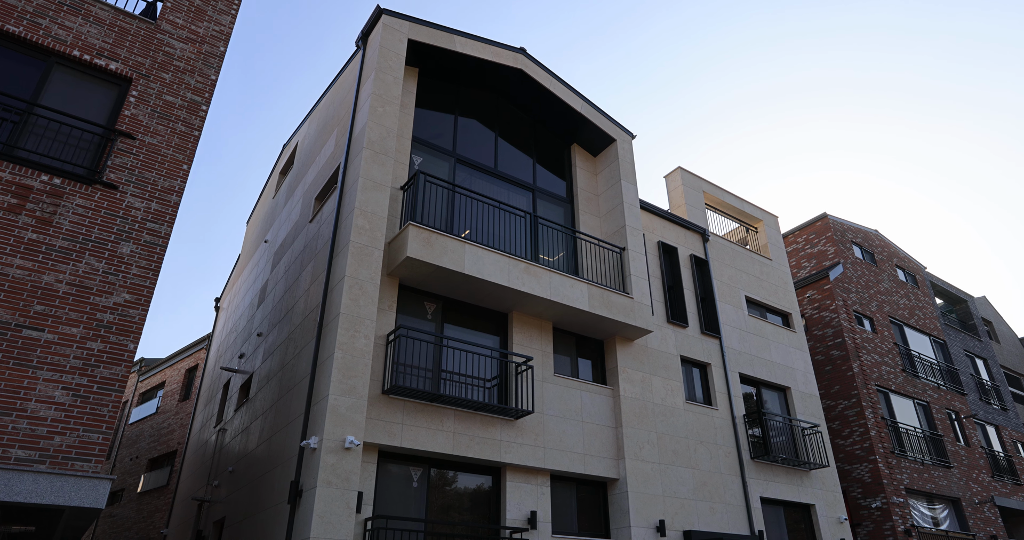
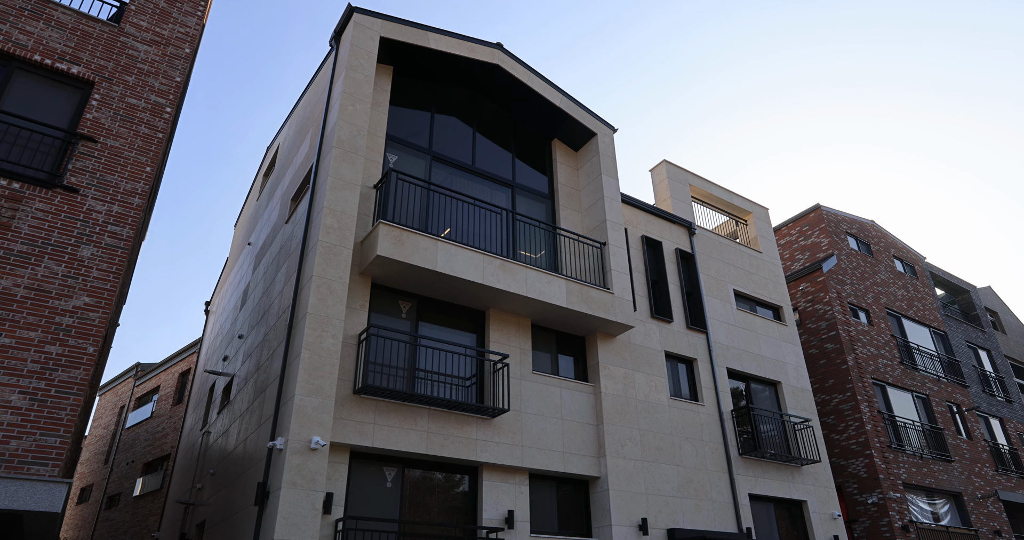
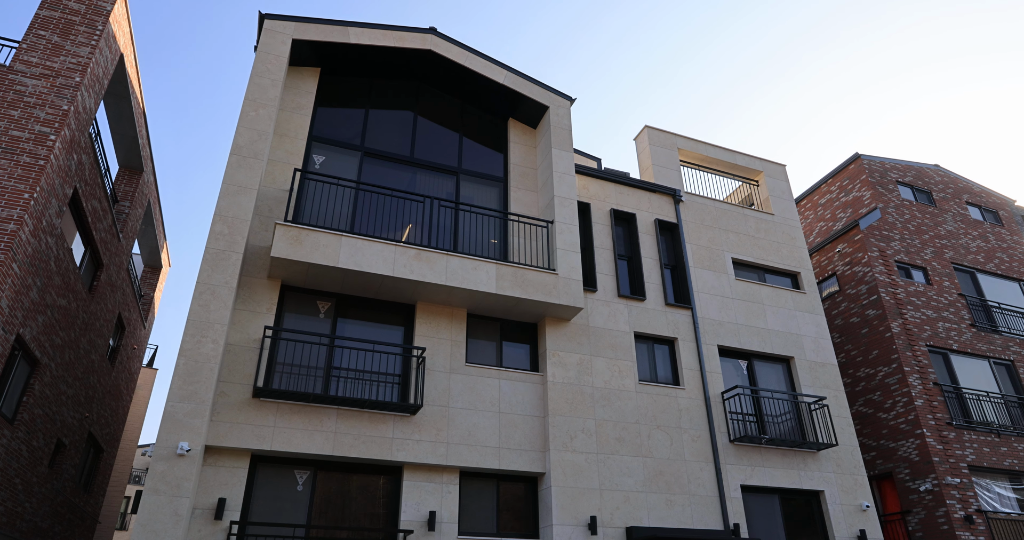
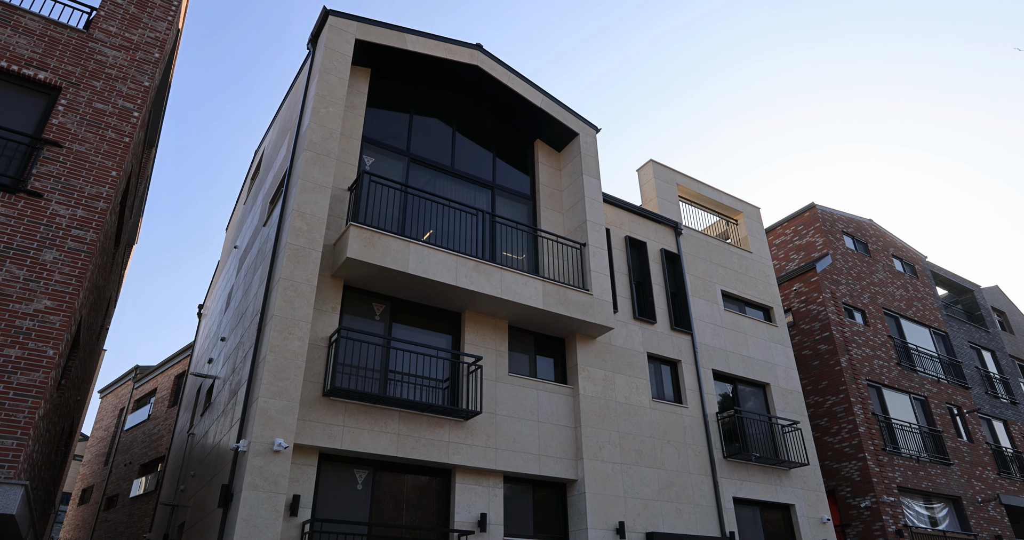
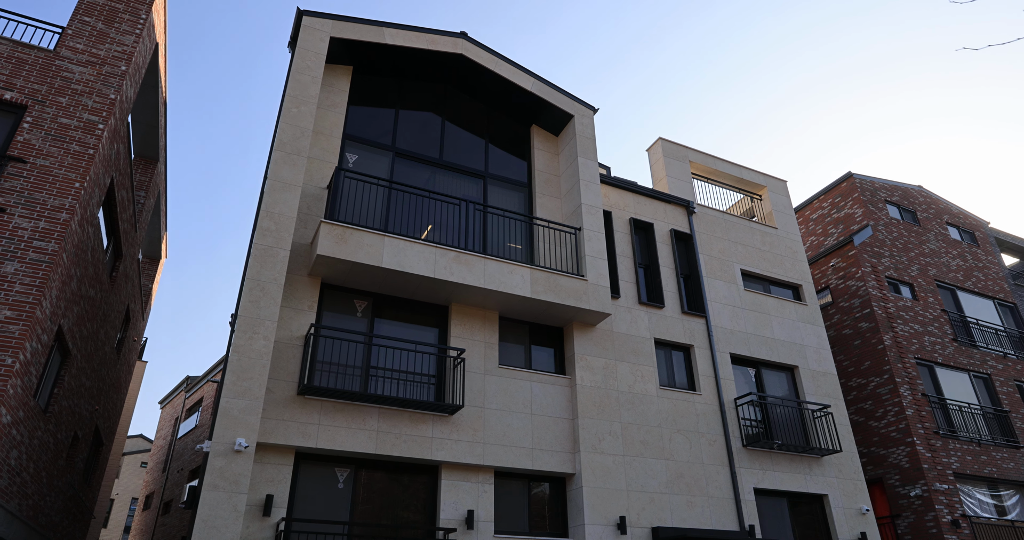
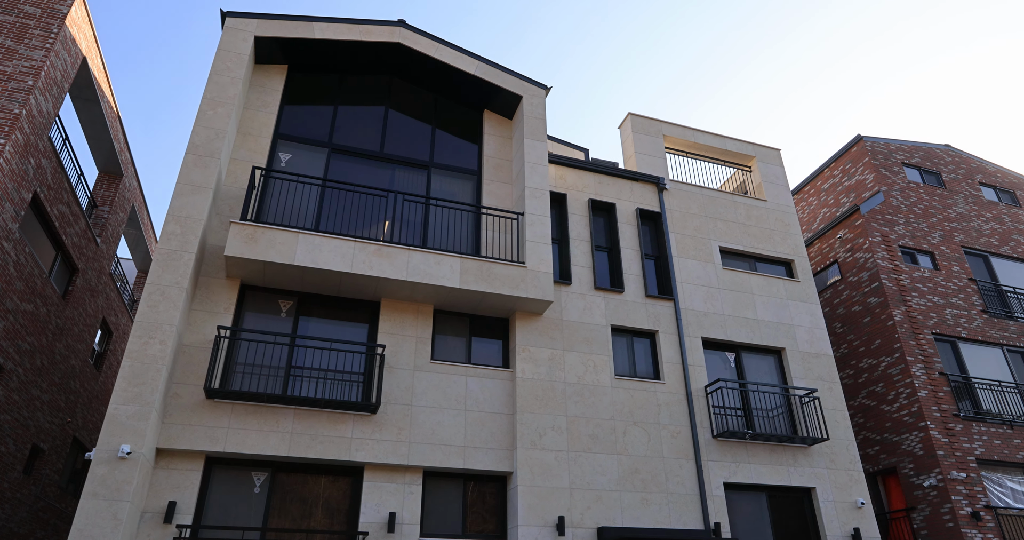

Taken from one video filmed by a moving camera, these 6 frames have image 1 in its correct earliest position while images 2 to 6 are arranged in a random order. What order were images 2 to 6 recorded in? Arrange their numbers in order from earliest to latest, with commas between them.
2, 4, 5, 3, 6
